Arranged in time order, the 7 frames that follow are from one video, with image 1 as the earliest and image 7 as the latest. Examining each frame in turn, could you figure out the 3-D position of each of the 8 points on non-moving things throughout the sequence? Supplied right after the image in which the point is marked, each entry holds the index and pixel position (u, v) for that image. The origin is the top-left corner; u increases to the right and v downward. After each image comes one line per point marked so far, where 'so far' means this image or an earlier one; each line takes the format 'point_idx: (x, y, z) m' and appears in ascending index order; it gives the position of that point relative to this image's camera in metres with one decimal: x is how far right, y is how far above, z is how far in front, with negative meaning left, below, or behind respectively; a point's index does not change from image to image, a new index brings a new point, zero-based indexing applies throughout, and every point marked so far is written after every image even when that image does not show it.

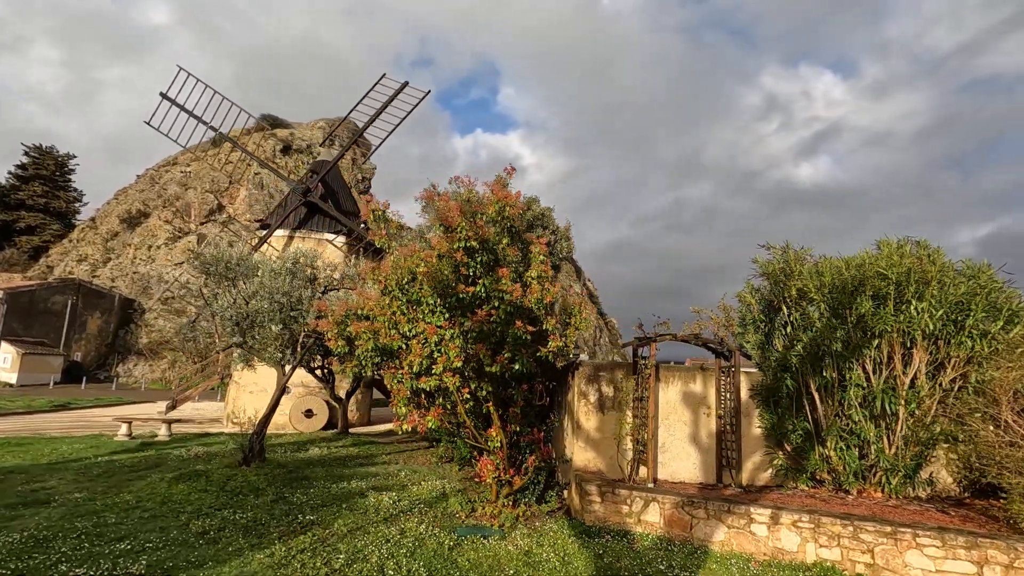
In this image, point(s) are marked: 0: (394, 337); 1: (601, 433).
0: (-1.9, -0.8, +8.6) m
1: (+1.6, -2.6, +9.5) m
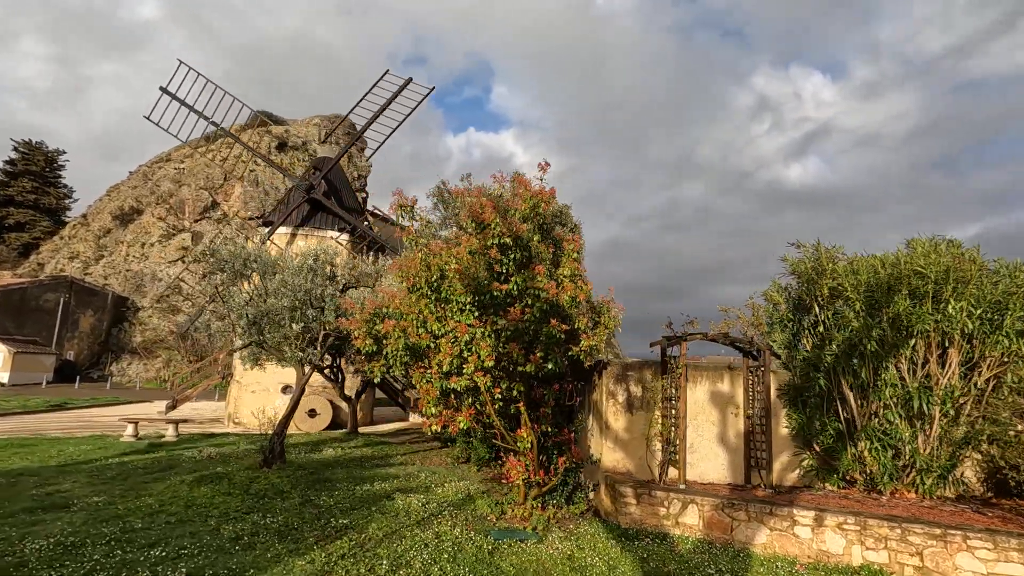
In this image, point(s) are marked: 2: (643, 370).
0: (-1.4, -0.7, +8.4) m
1: (+2.1, -2.6, +9.4) m
2: (+2.3, -1.5, +9.6) m
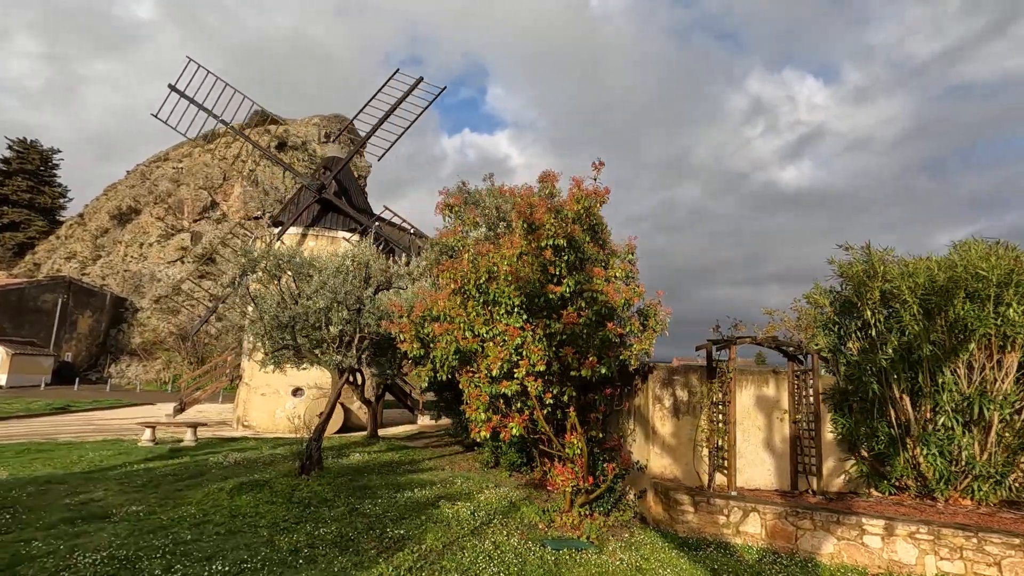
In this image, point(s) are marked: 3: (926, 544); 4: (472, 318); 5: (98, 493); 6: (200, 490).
0: (-0.6, -0.8, +8.2) m
1: (+2.8, -2.6, +9.2) m
2: (+3.1, -1.5, +9.4) m
3: (+5.1, -3.1, +6.6) m
4: (-0.6, -0.5, +8.3) m
5: (-6.7, -3.3, +8.7) m
6: (-5.1, -3.3, +8.8) m
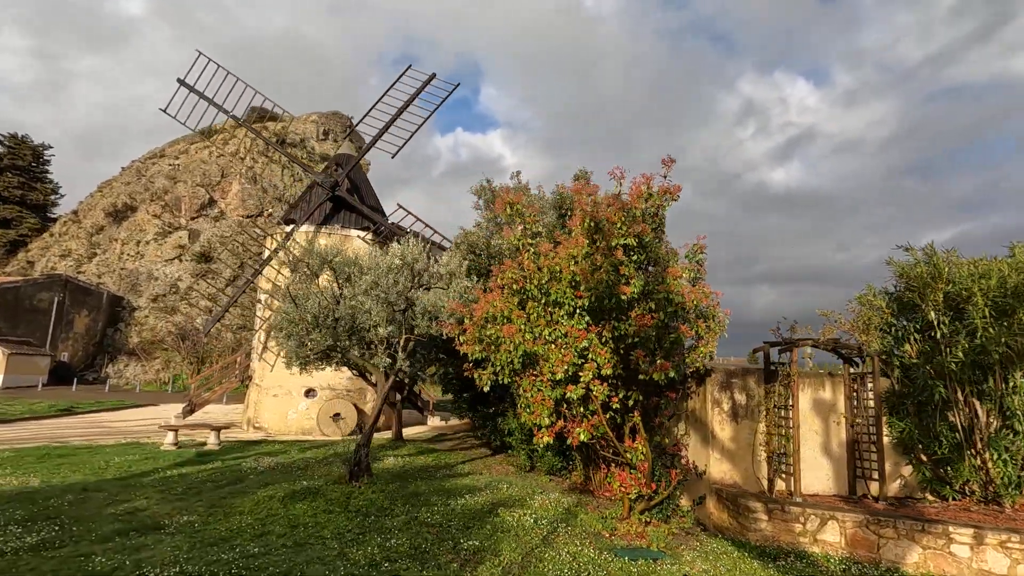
0: (+0.3, -0.8, +7.9) m
1: (+3.8, -2.6, +9.0) m
2: (+4.0, -1.5, +9.2) m
3: (+6.0, -3.2, +6.4) m
4: (+0.3, -0.5, +8.0) m
5: (-5.8, -3.3, +8.4) m
6: (-4.1, -3.3, +8.5) m
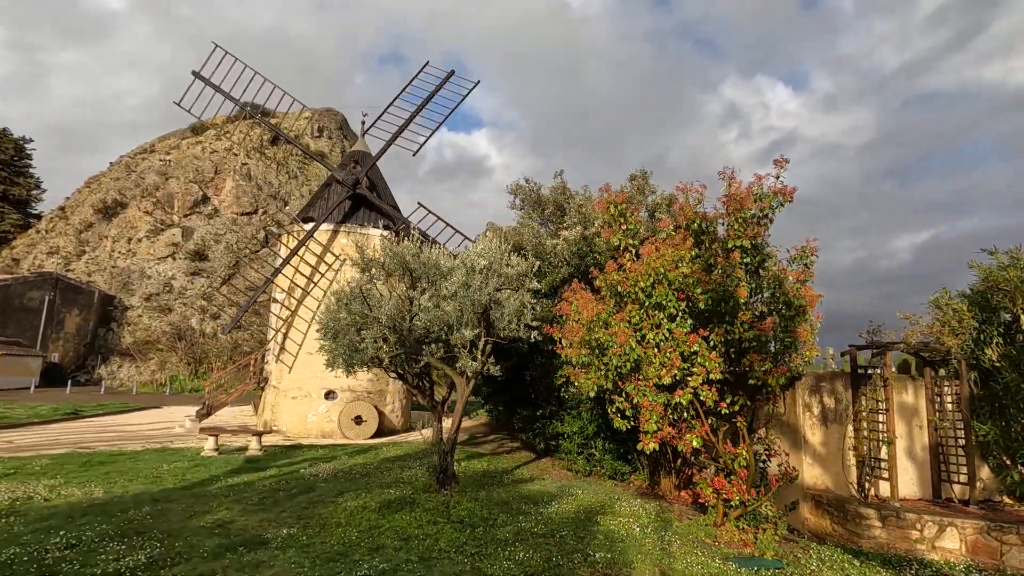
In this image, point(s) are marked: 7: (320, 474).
0: (+1.8, -0.8, +7.7) m
1: (+5.2, -2.7, +8.9) m
2: (+5.5, -1.6, +9.1) m
3: (+7.6, -3.2, +6.4) m
4: (+1.8, -0.5, +7.8) m
5: (-4.3, -3.3, +8.0) m
6: (-2.7, -3.3, +8.1) m
7: (-3.8, -3.7, +10.6) m
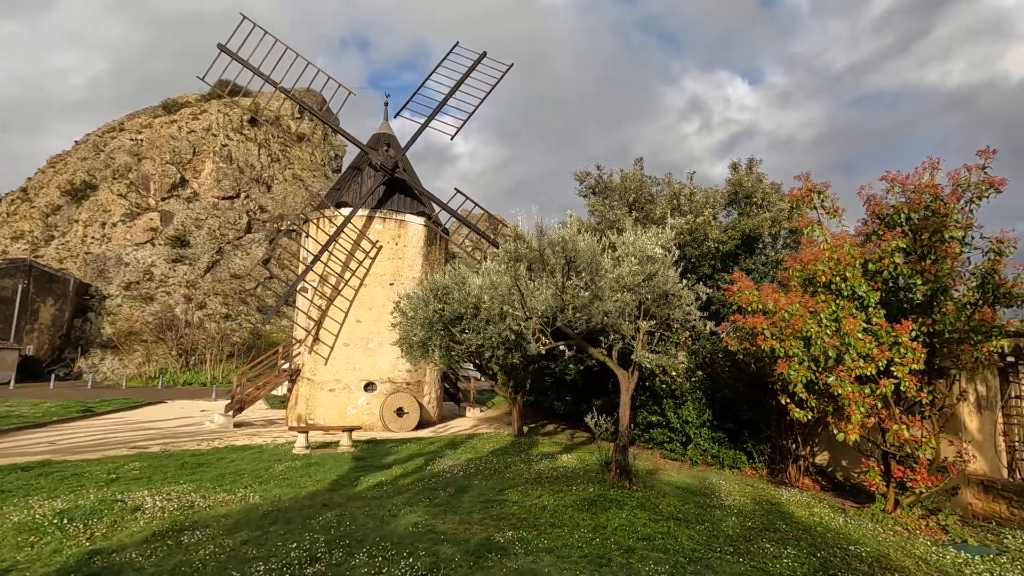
0: (+4.7, -0.7, +7.7) m
1: (+8.0, -2.5, +9.1) m
2: (+8.2, -1.4, +9.3) m
3: (+10.5, -3.1, +6.8) m
4: (+4.7, -0.4, +7.8) m
5: (-1.4, -3.2, +7.5) m
6: (+0.2, -3.2, +7.8) m
7: (-1.1, -3.5, +10.1) m
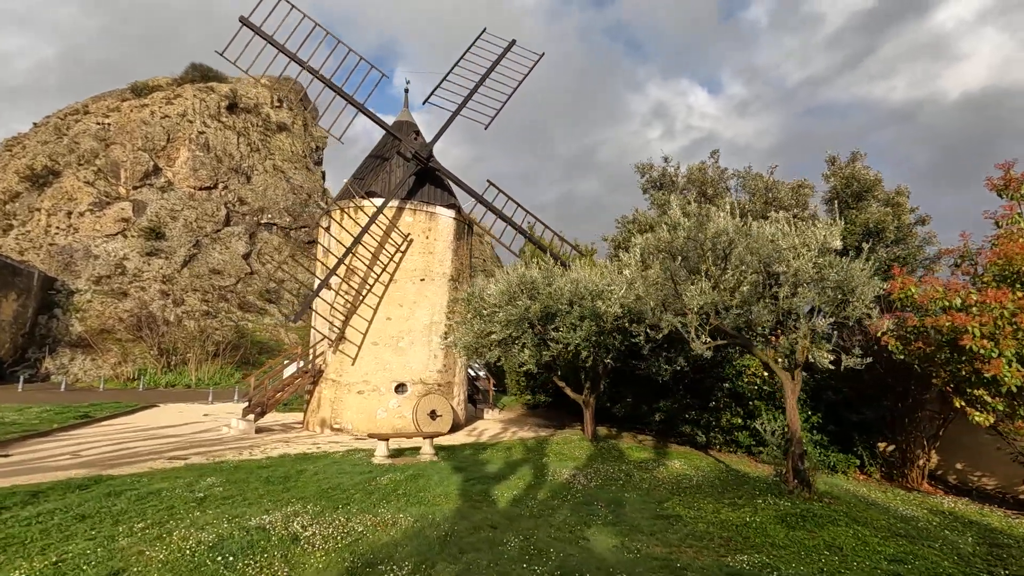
0: (+7.2, -0.6, +7.2) m
1: (+10.3, -2.5, +8.9) m
2: (+10.6, -1.4, +9.1) m
3: (+13.0, -3.1, +6.8) m
4: (+7.2, -0.3, +7.3) m
5: (+1.1, -3.1, +6.6) m
6: (+2.7, -3.1, +7.0) m
7: (+1.2, -3.3, +9.3) m
